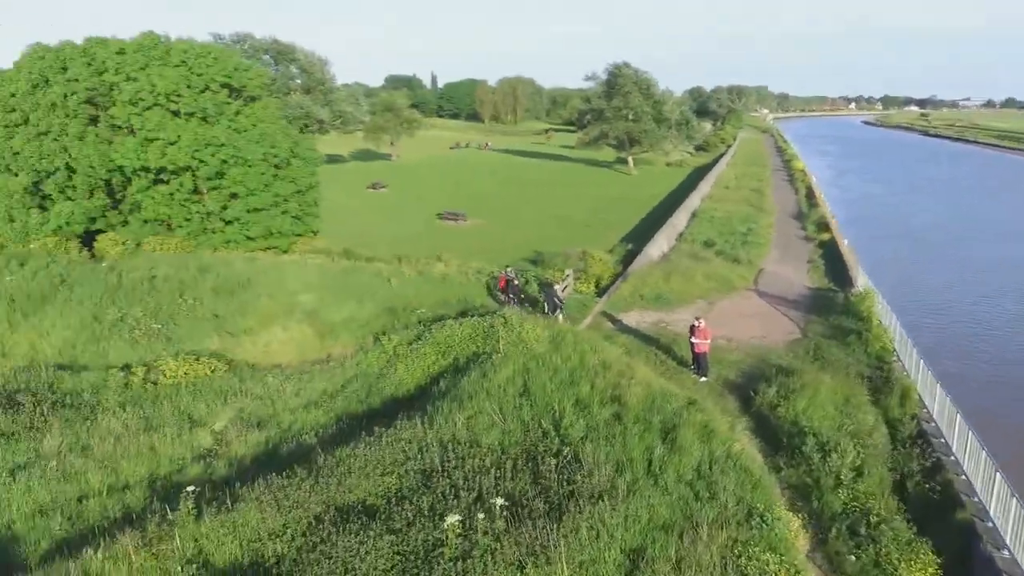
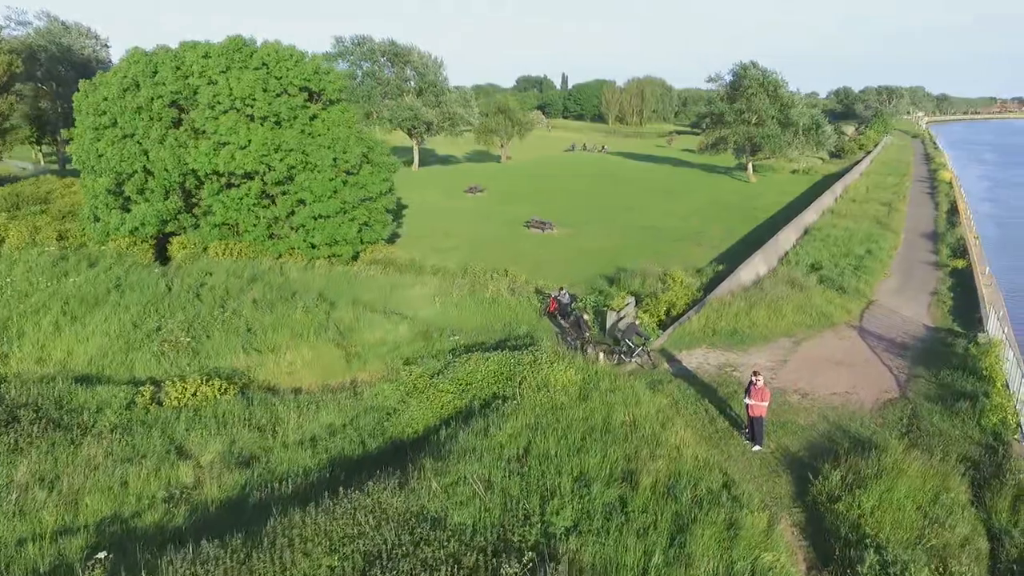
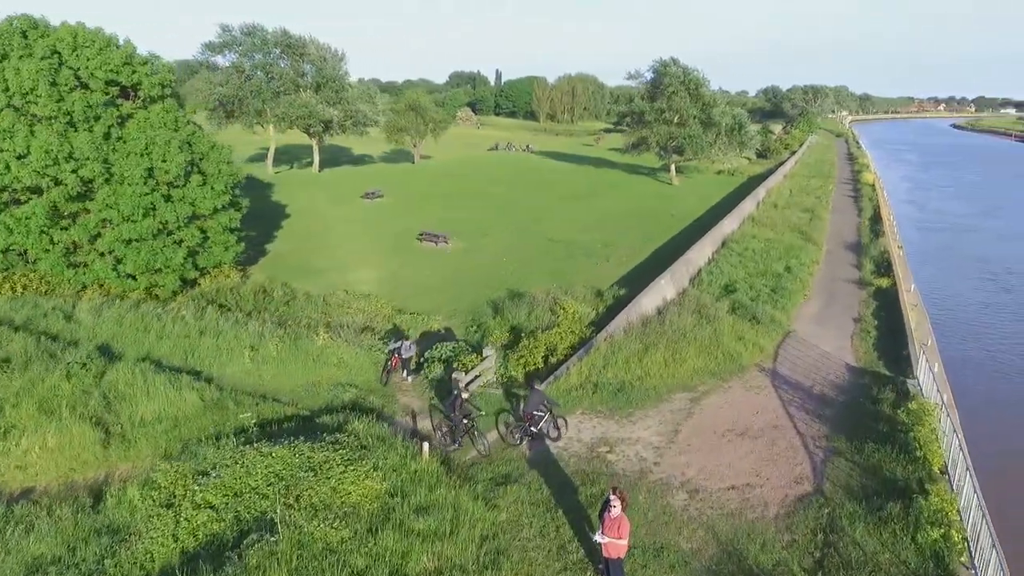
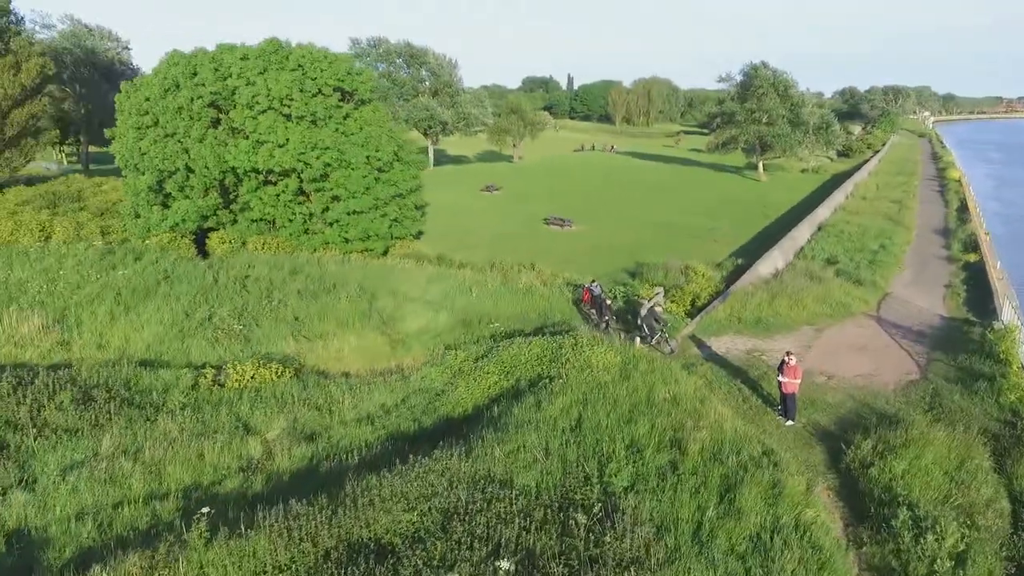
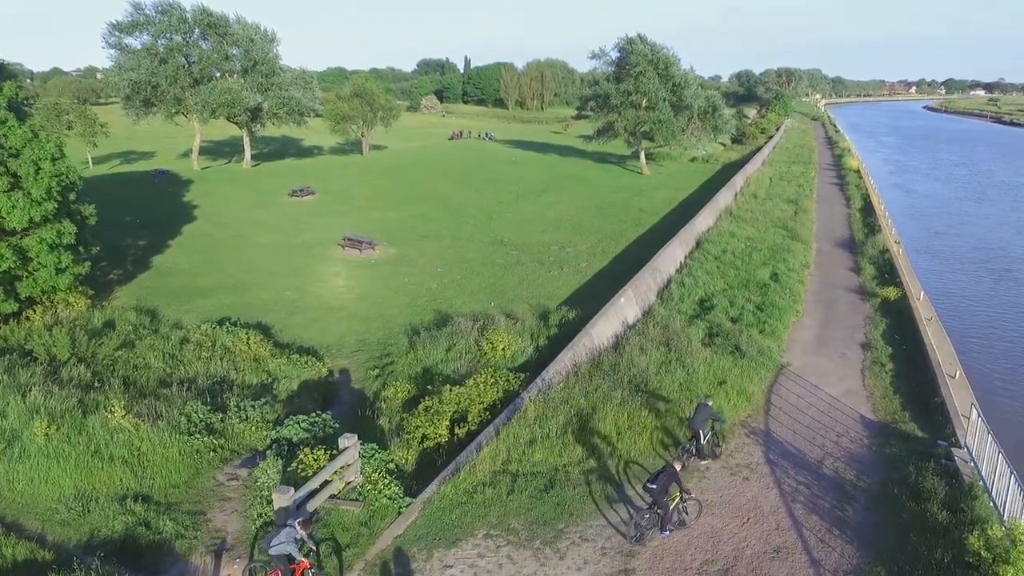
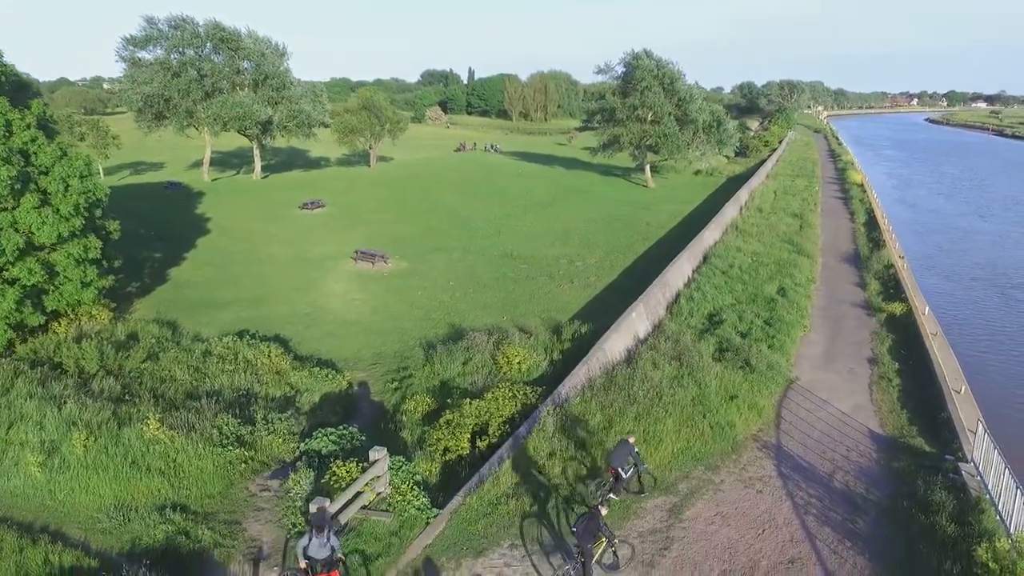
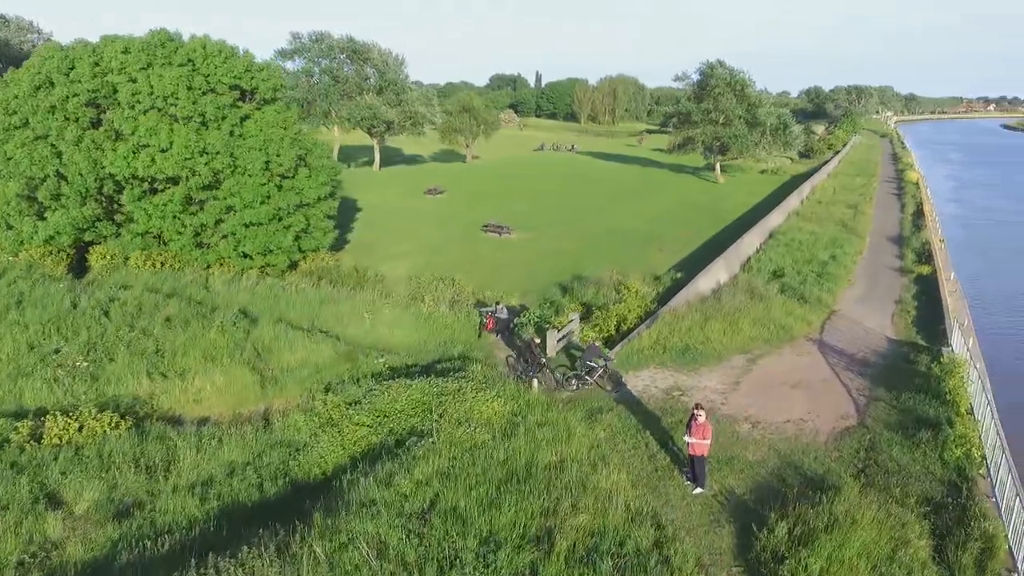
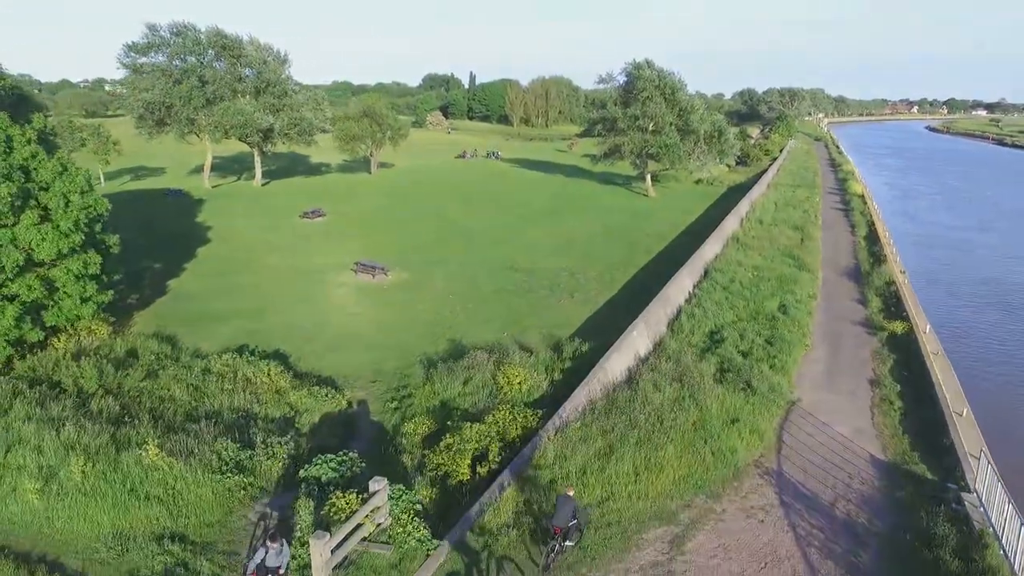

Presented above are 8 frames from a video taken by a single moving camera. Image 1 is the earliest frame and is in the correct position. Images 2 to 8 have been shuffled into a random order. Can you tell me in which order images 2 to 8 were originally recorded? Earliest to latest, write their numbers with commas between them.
4, 2, 7, 3, 8, 6, 5
